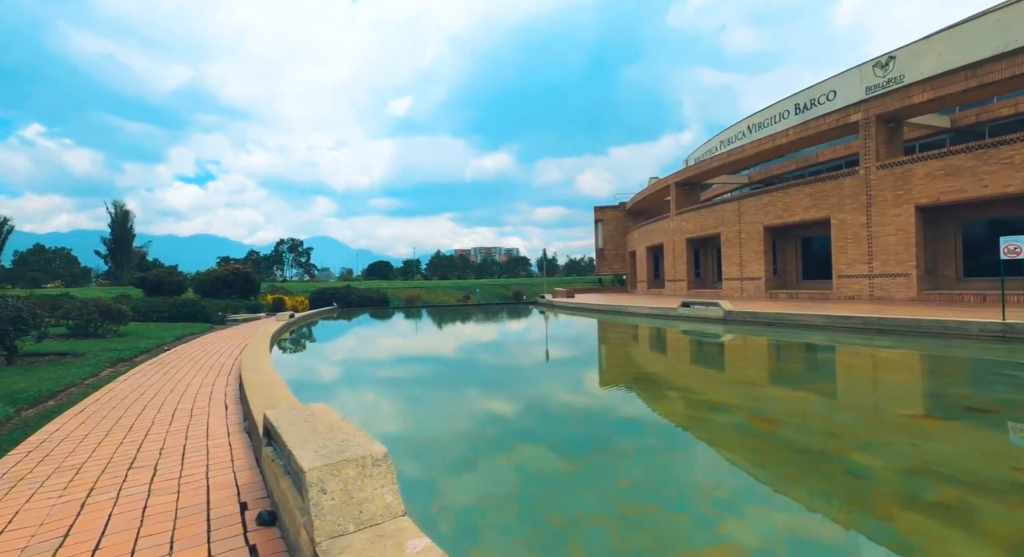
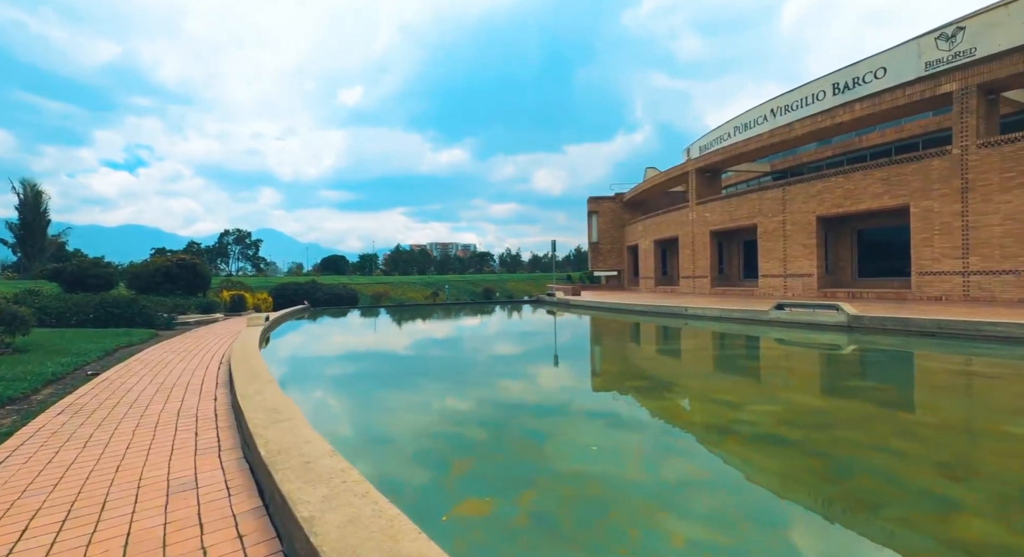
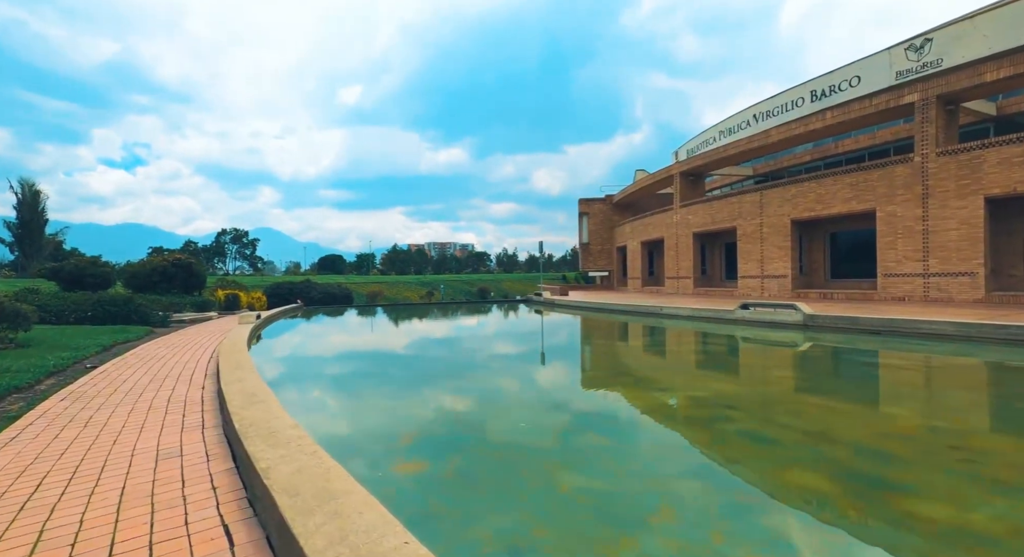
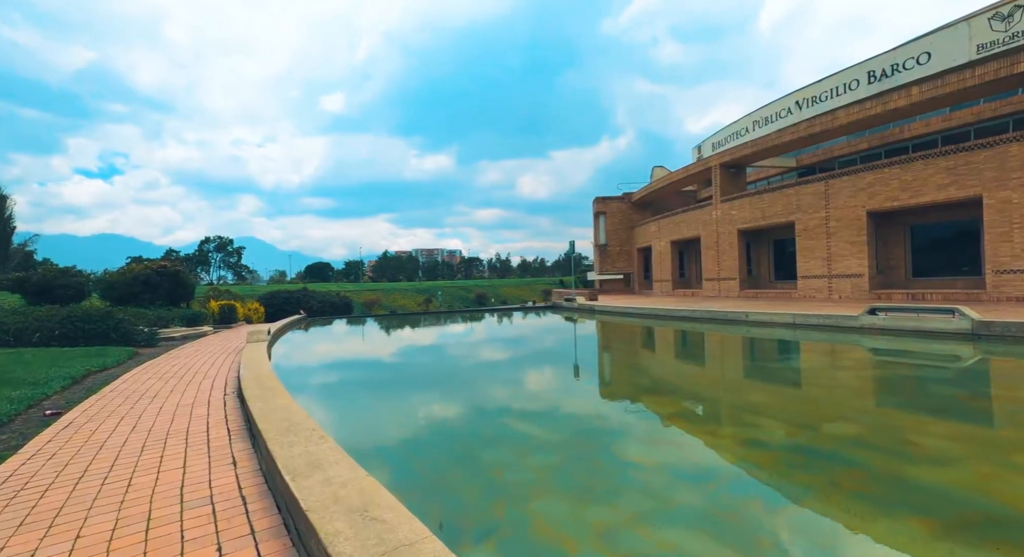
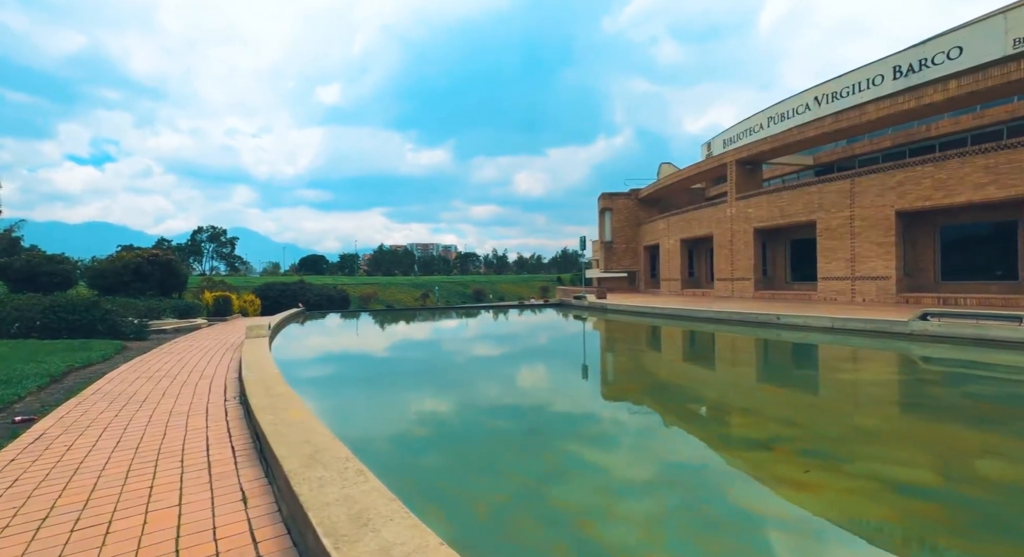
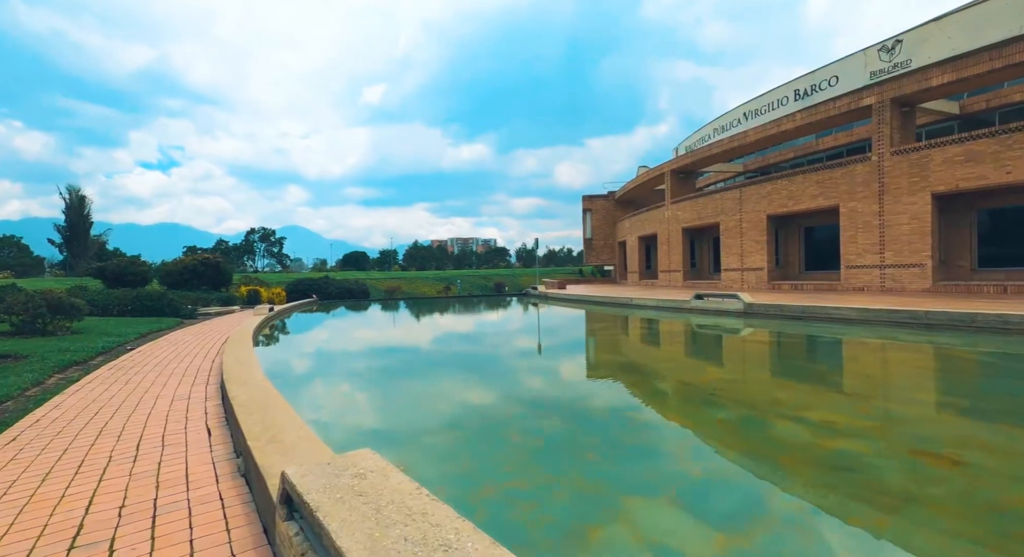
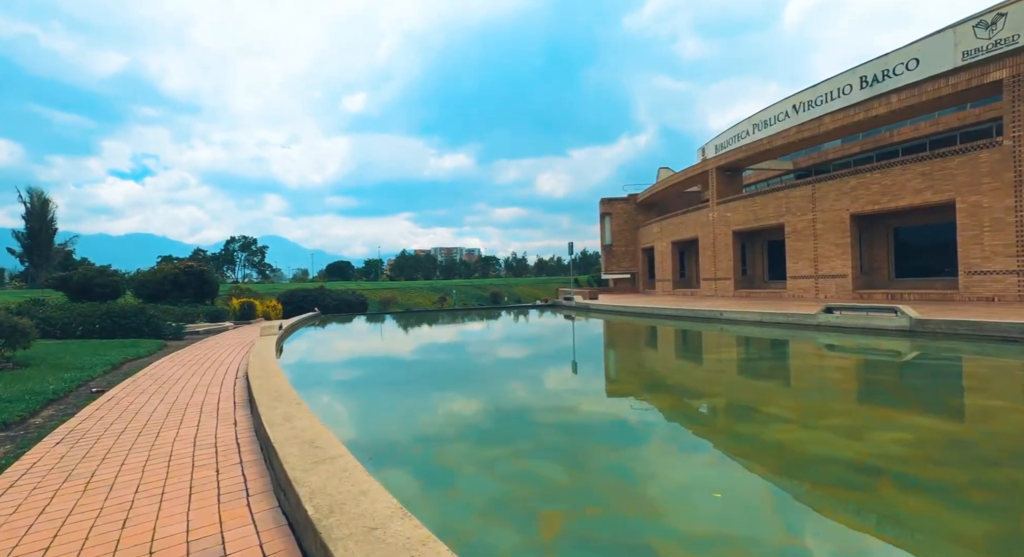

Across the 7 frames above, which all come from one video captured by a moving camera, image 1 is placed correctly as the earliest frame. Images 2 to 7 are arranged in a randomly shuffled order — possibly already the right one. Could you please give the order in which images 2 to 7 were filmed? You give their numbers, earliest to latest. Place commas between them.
6, 3, 2, 7, 4, 5
